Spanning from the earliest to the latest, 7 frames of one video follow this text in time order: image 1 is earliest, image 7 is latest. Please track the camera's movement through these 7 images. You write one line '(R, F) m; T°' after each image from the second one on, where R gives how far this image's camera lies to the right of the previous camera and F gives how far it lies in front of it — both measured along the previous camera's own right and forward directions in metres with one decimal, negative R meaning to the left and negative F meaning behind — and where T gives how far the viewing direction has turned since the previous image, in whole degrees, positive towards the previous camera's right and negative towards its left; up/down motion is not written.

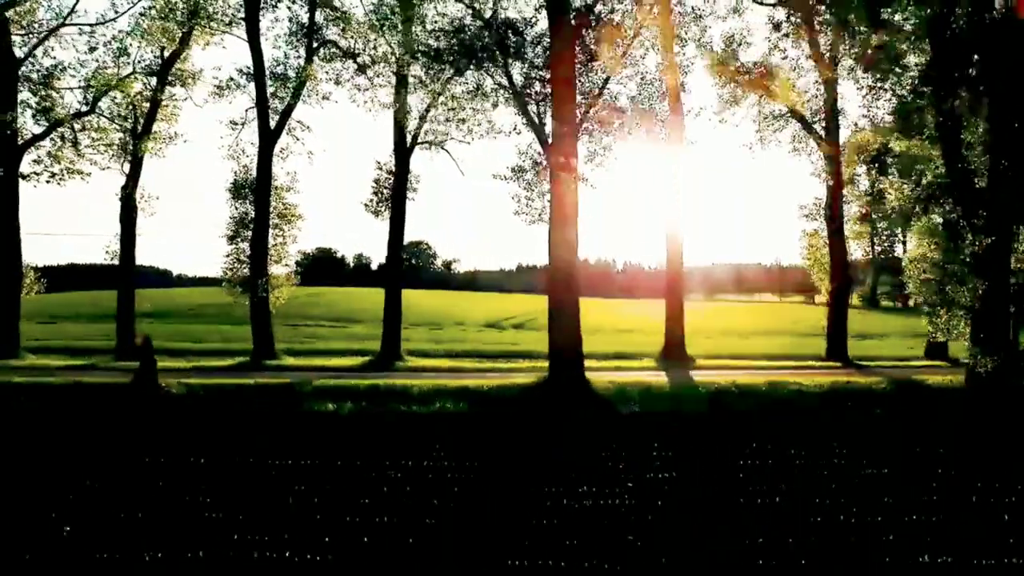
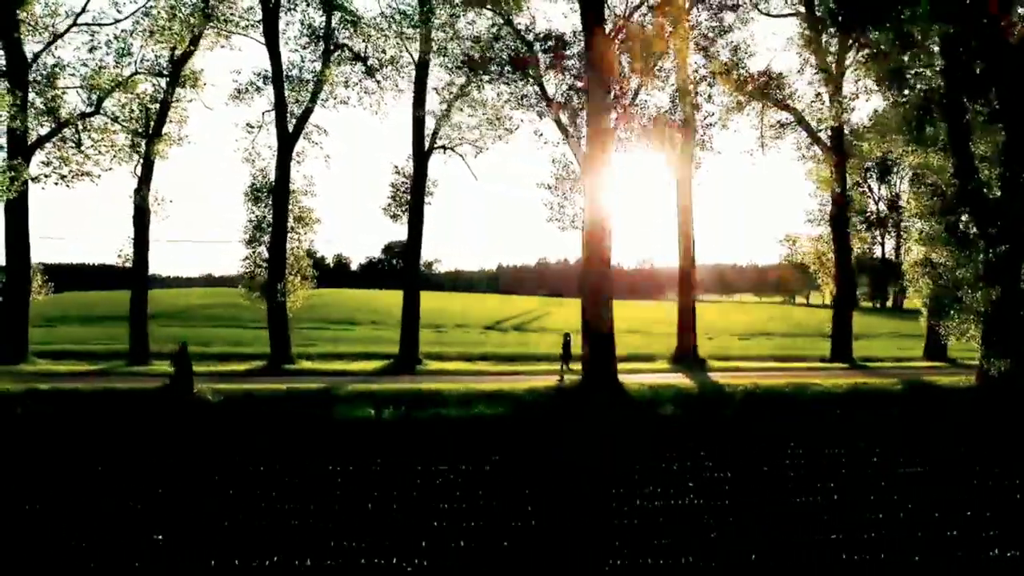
(-1.3, -0.2) m; +3°
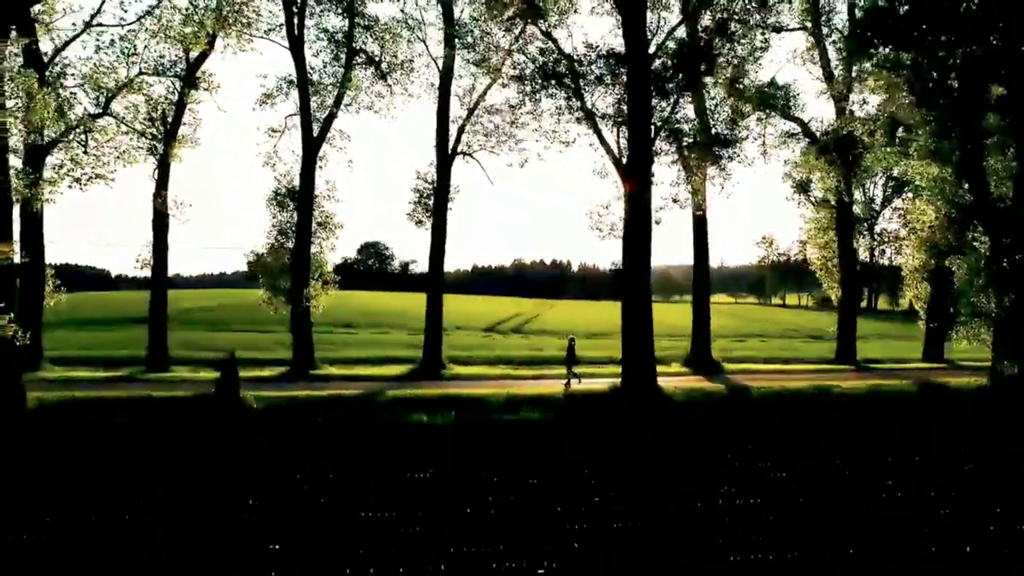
(-1.7, -0.3) m; +3°
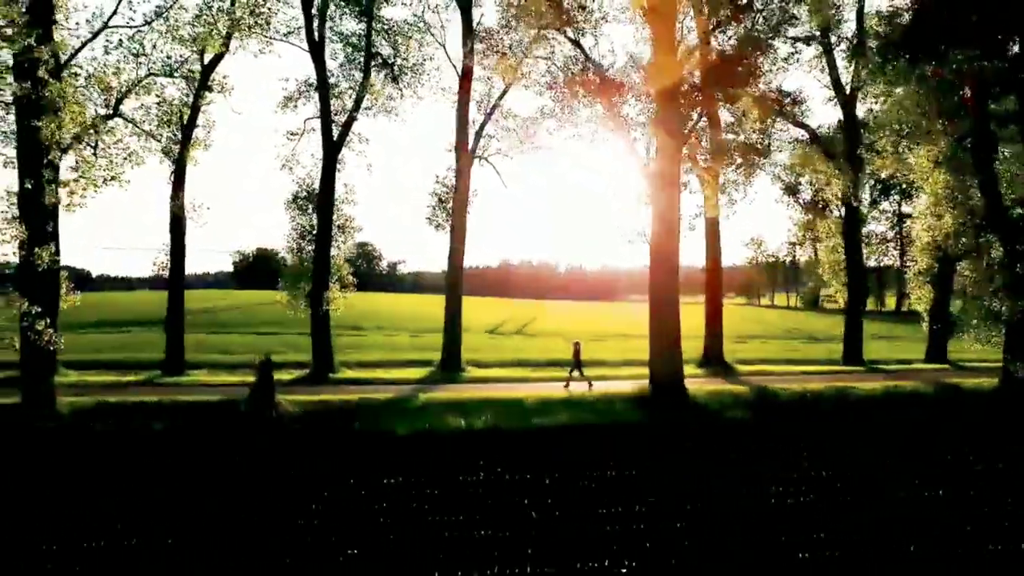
(-1.1, -0.1) m; +2°
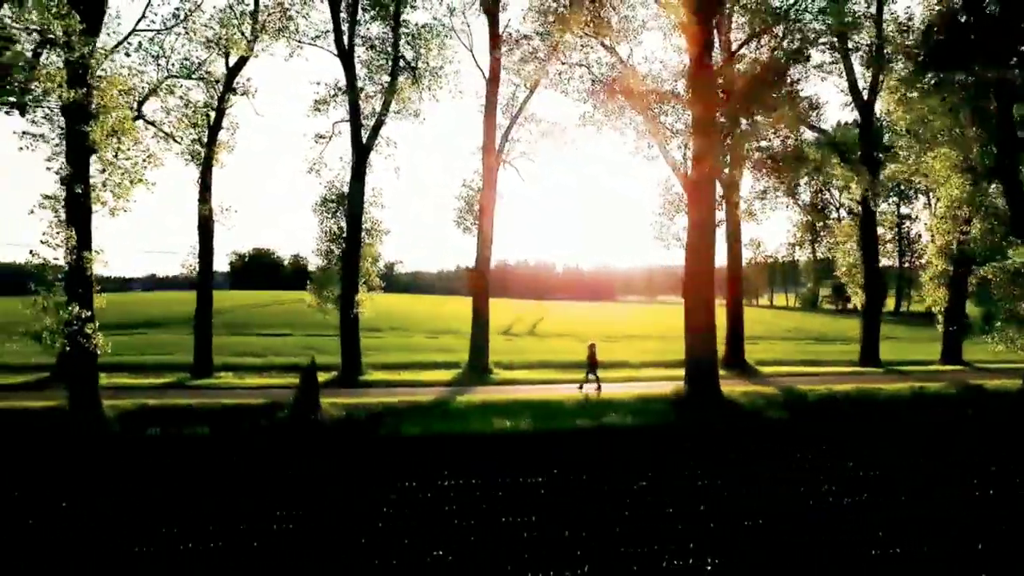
(-1.0, -0.1) m; +1°
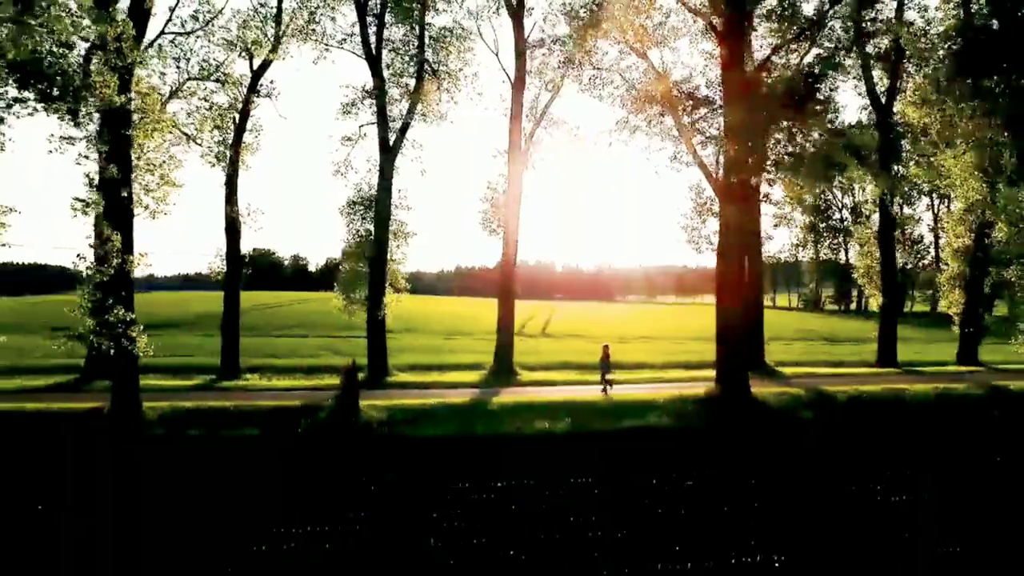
(-0.8, -0.1) m; +1°
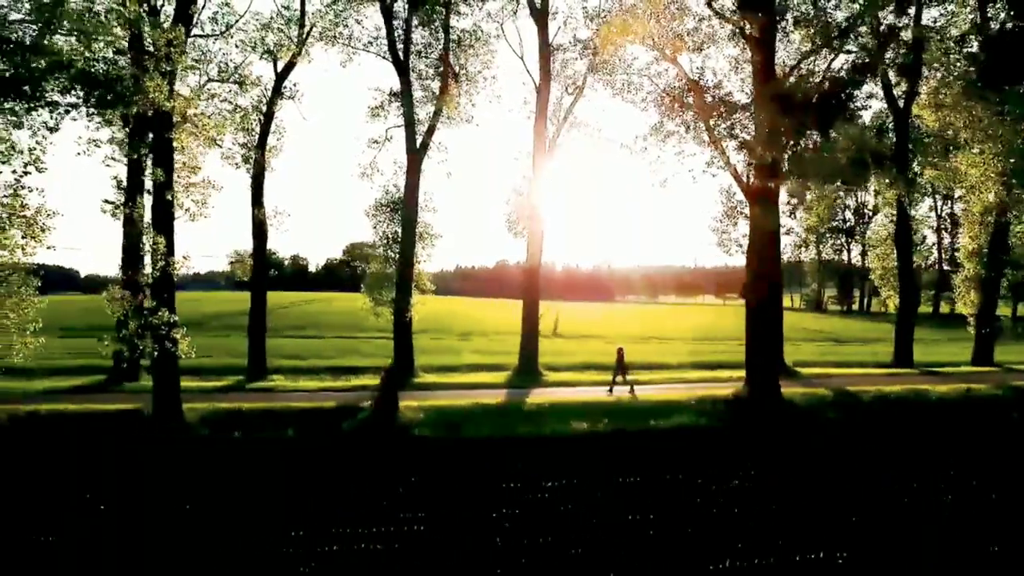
(-0.8, -0.1) m; +1°
